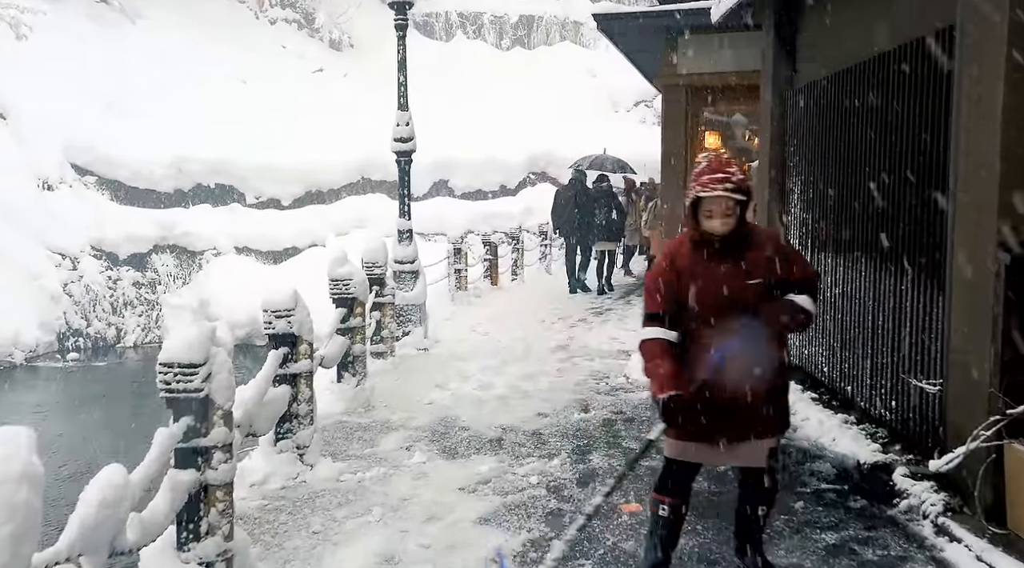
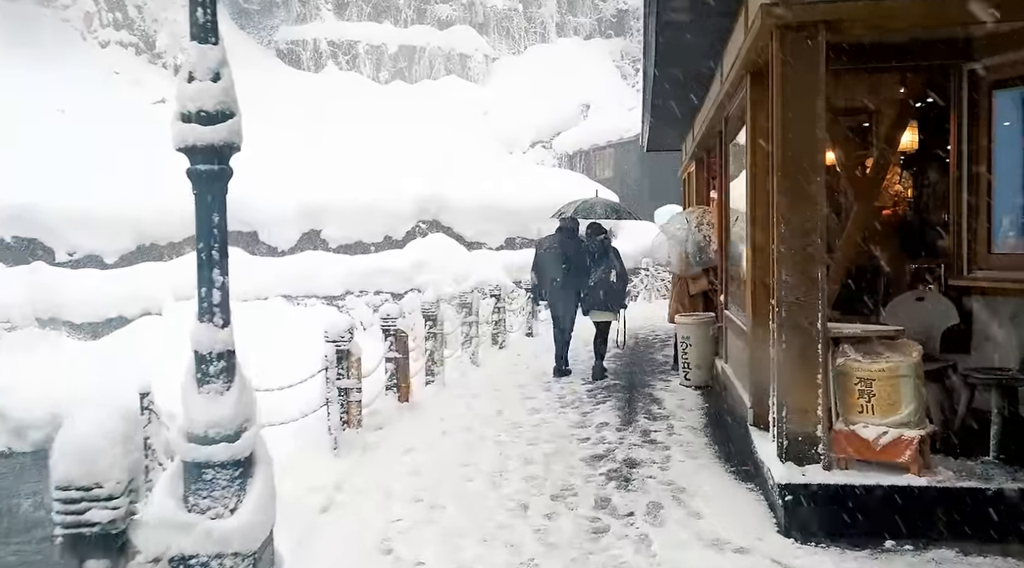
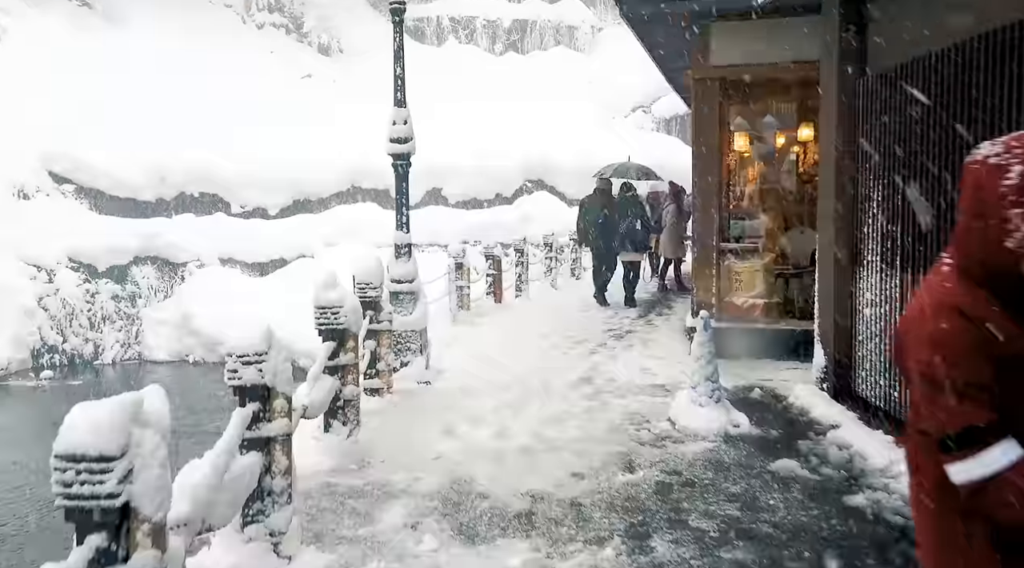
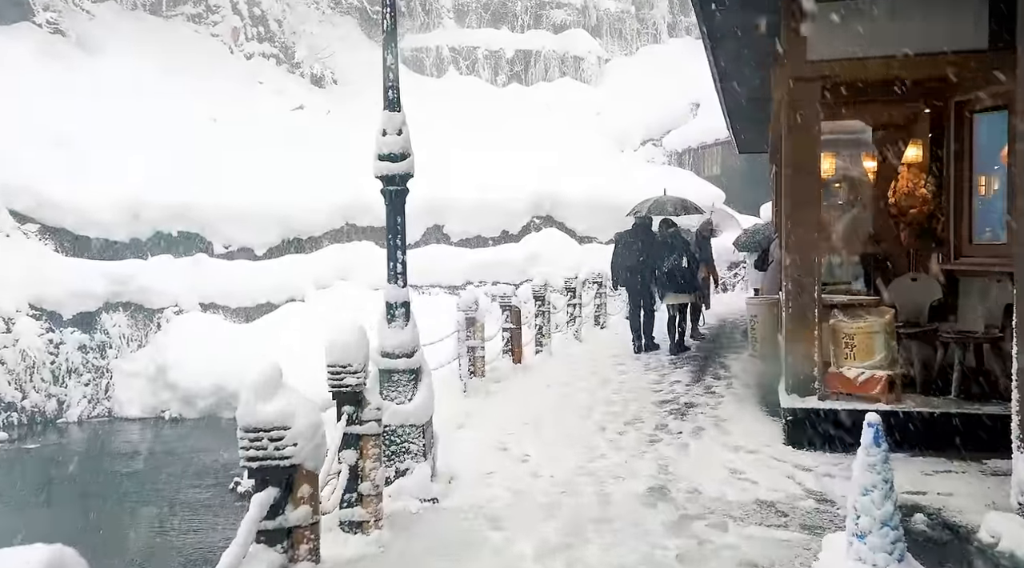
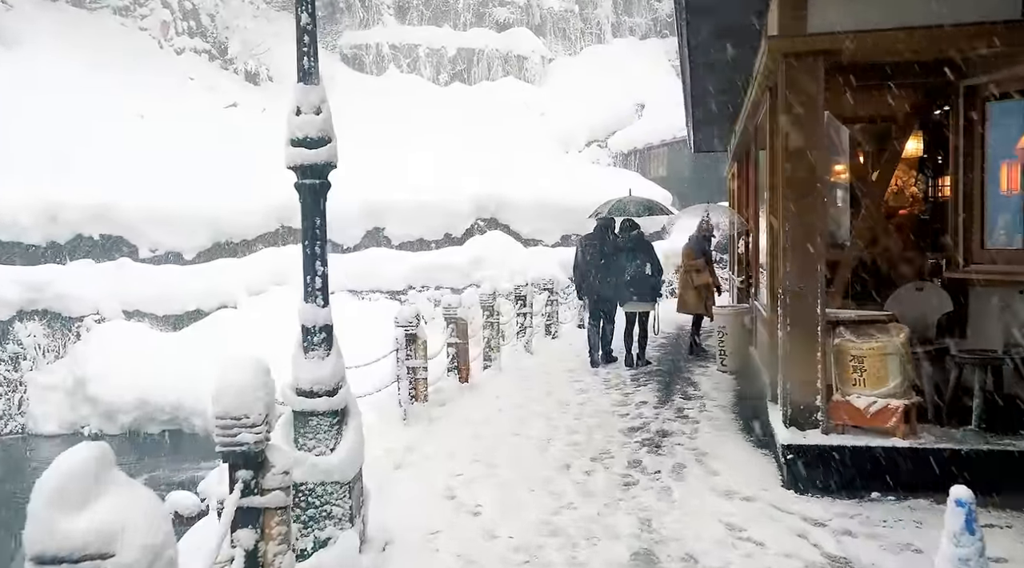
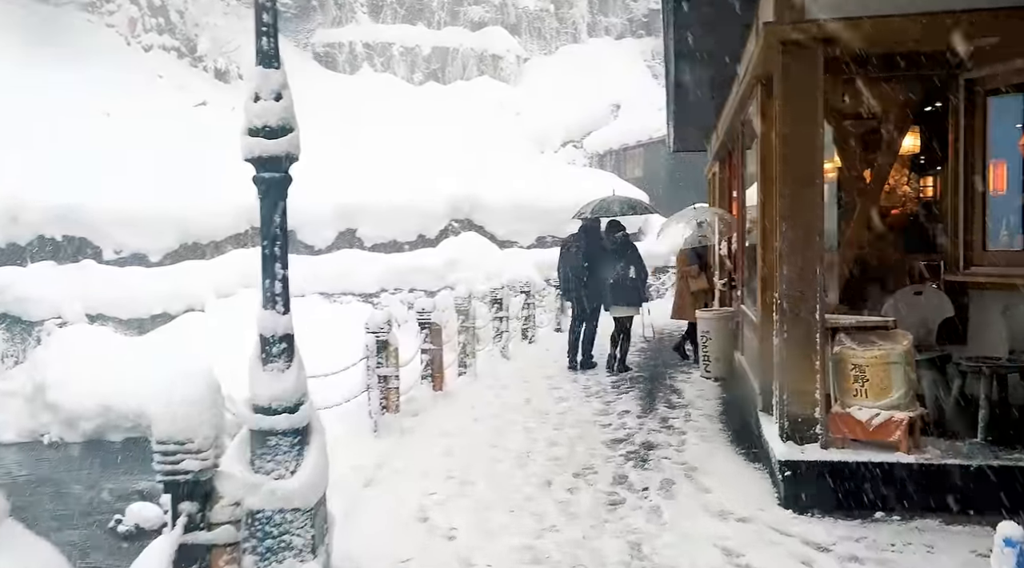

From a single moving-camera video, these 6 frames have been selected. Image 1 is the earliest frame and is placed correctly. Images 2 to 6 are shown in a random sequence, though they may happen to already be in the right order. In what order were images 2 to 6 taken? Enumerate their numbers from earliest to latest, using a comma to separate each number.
3, 4, 5, 6, 2
